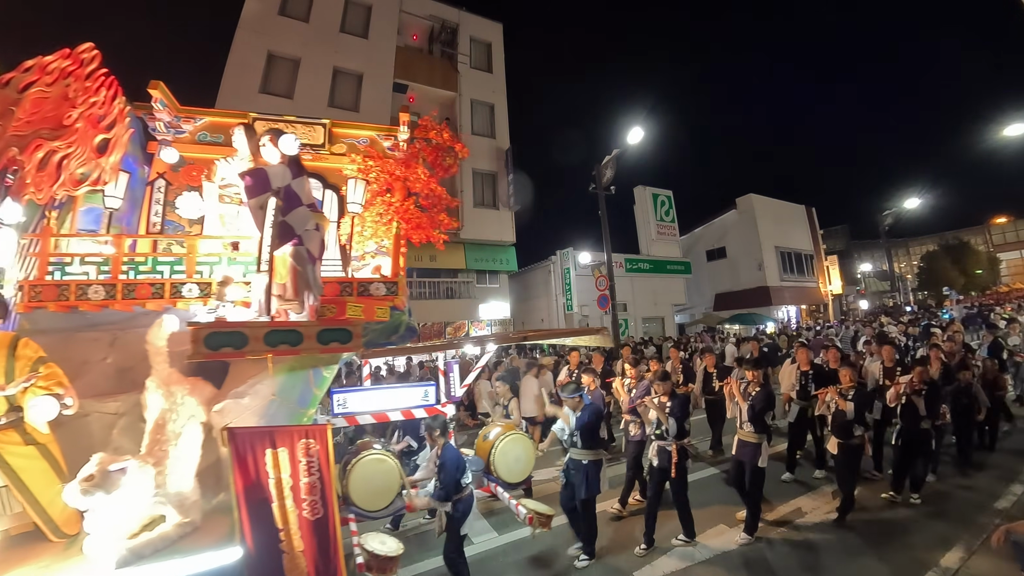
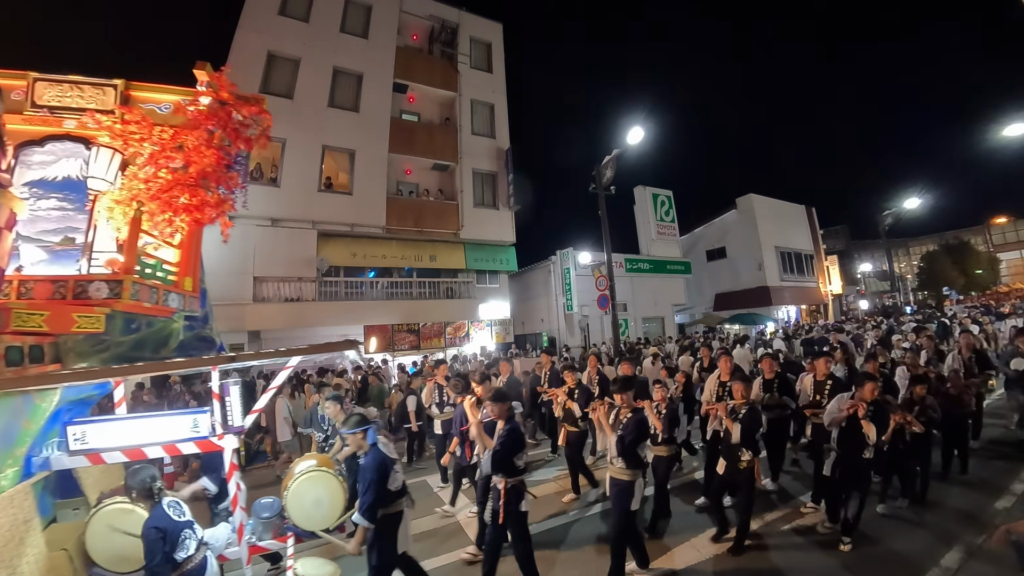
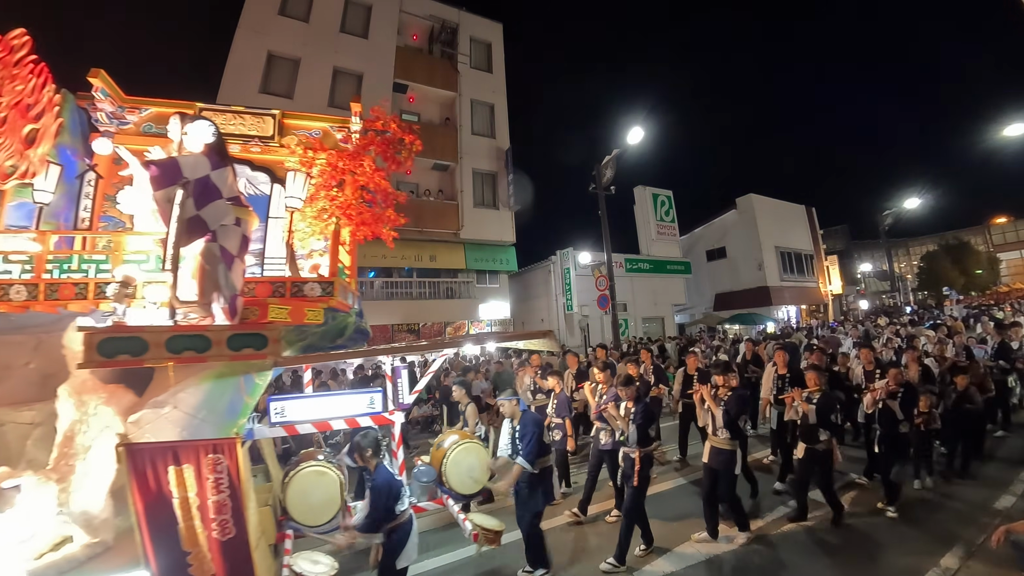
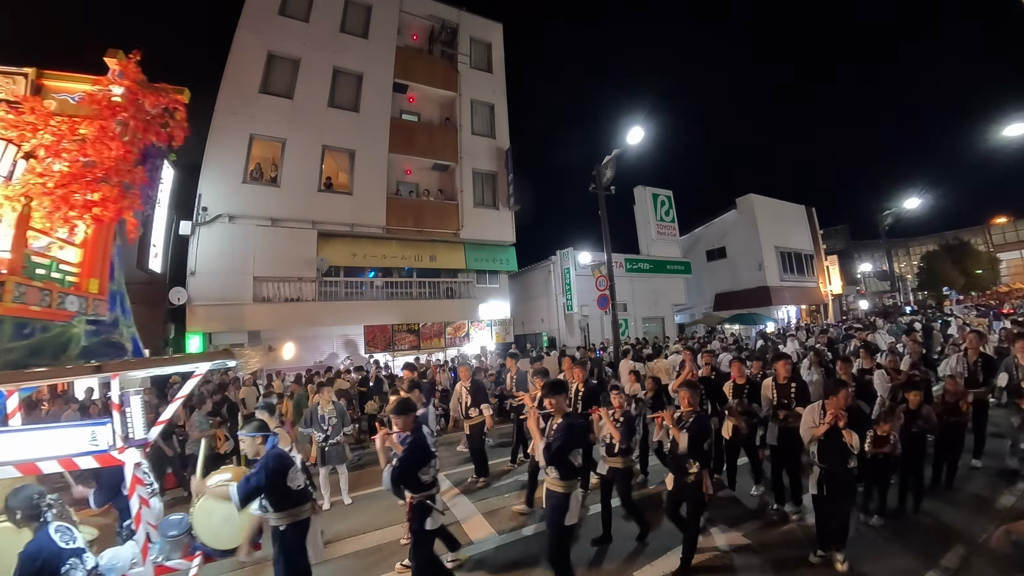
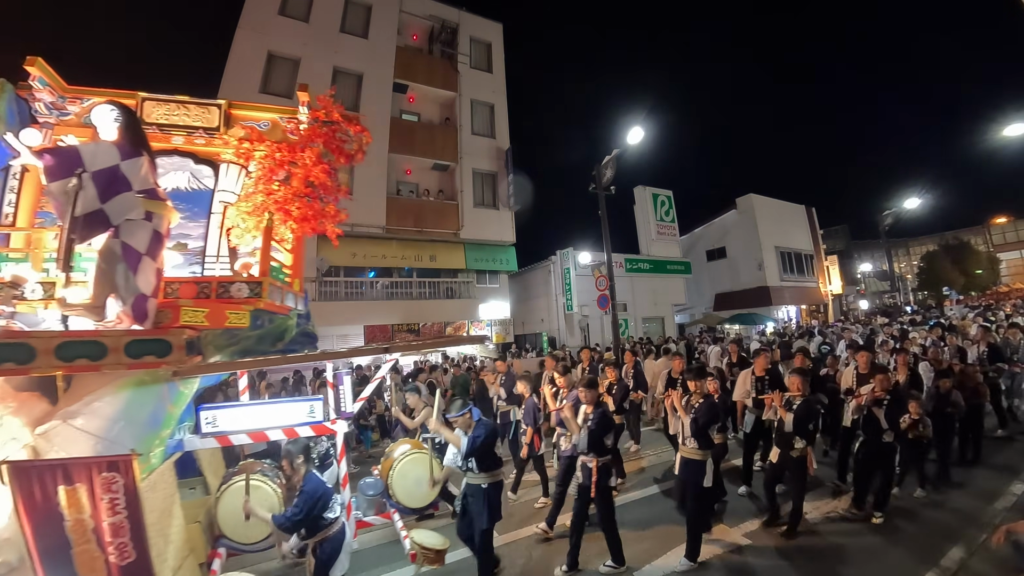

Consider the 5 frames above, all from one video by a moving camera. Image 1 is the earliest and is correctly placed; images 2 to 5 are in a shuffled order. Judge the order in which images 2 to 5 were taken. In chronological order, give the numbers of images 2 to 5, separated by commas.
3, 5, 2, 4
